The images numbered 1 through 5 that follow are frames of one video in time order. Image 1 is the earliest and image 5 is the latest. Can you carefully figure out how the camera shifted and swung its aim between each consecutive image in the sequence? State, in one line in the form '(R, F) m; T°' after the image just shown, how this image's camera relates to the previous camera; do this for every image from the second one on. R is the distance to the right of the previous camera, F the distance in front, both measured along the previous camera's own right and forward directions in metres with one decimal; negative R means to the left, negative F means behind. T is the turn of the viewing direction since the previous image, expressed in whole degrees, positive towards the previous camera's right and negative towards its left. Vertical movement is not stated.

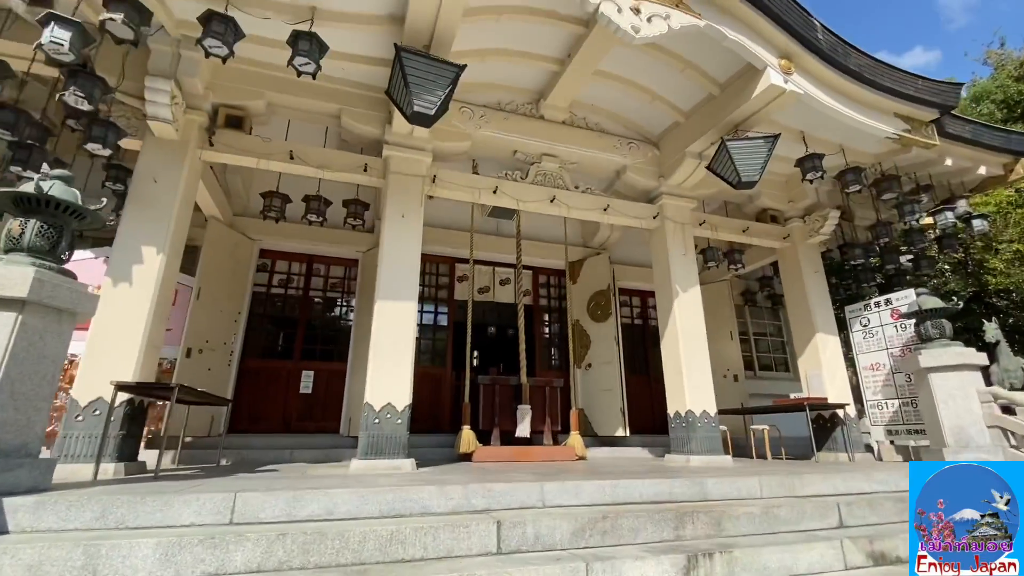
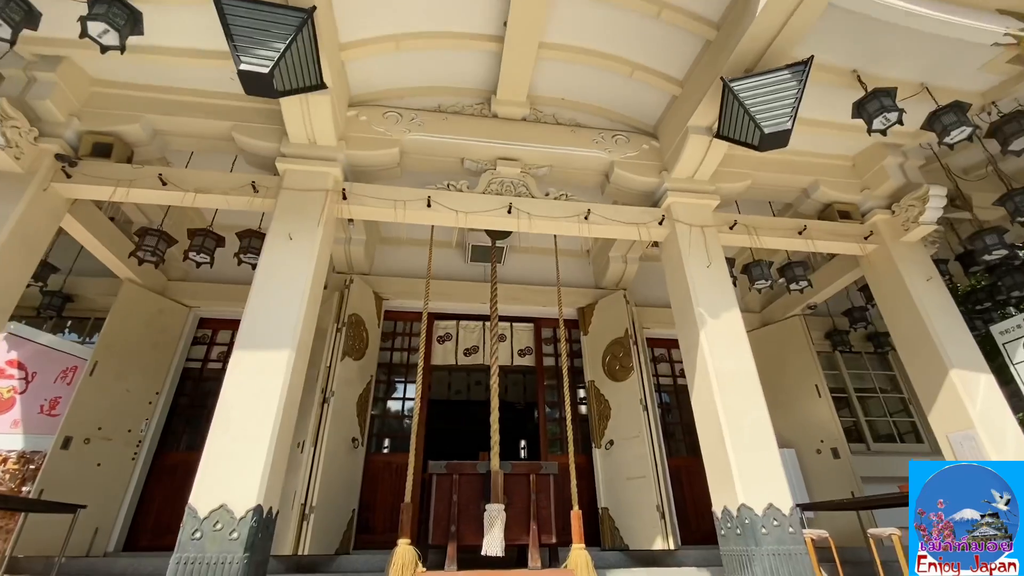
(+0.9, +1.3) m; -9°
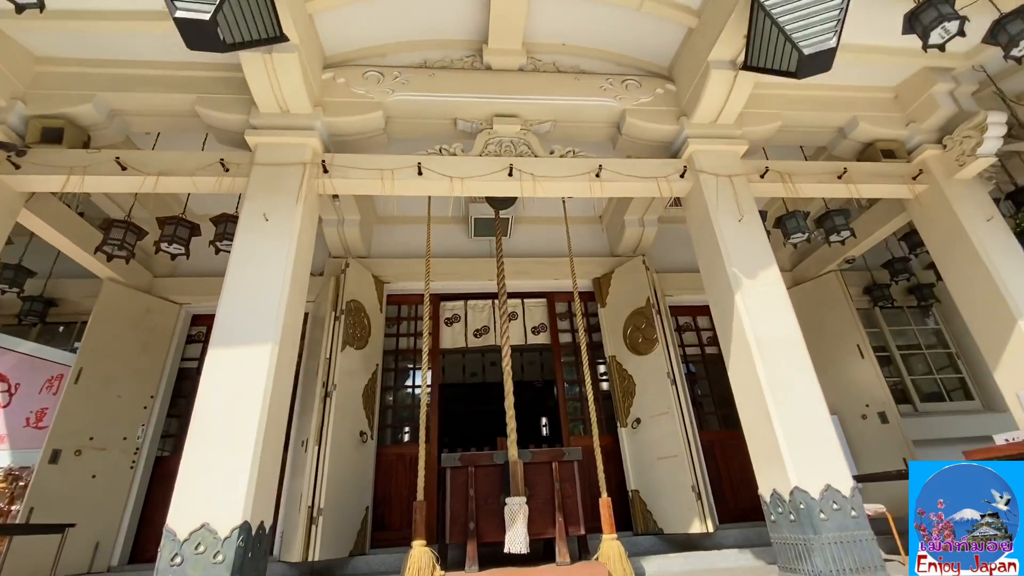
(0.0, +0.3) m; -1°
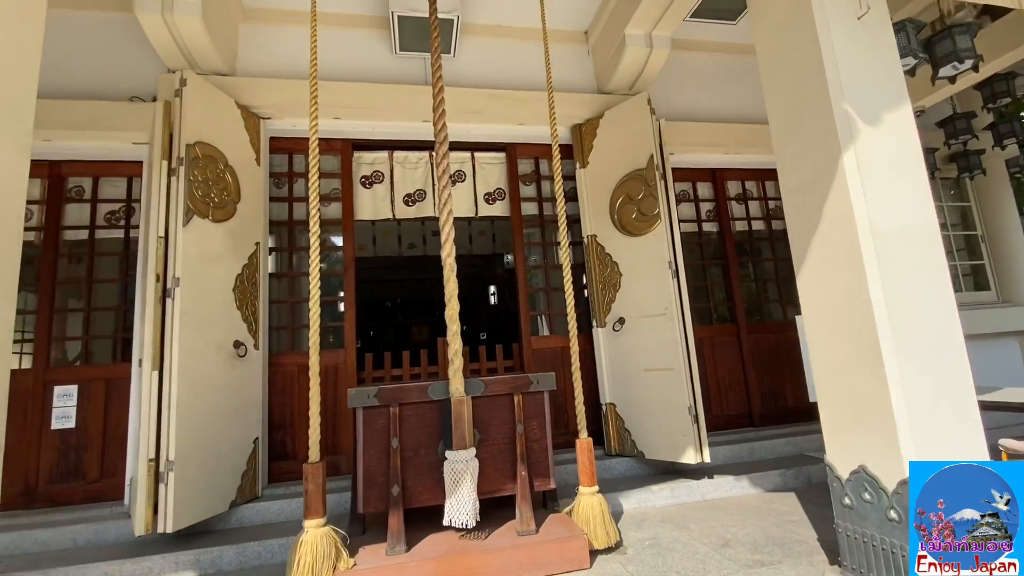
(0.0, +1.2) m; +7°
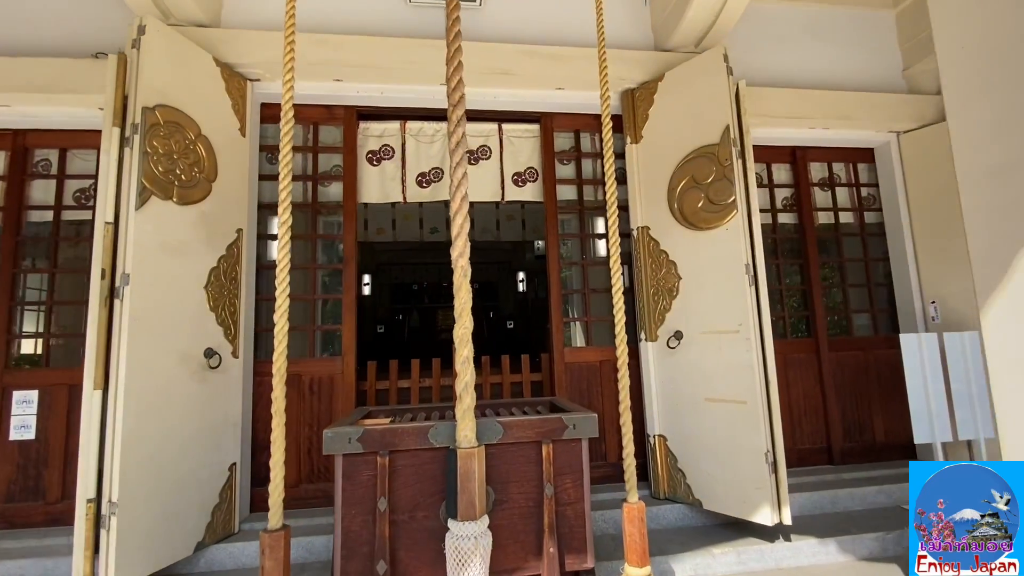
(0.0, +0.5) m; -4°
